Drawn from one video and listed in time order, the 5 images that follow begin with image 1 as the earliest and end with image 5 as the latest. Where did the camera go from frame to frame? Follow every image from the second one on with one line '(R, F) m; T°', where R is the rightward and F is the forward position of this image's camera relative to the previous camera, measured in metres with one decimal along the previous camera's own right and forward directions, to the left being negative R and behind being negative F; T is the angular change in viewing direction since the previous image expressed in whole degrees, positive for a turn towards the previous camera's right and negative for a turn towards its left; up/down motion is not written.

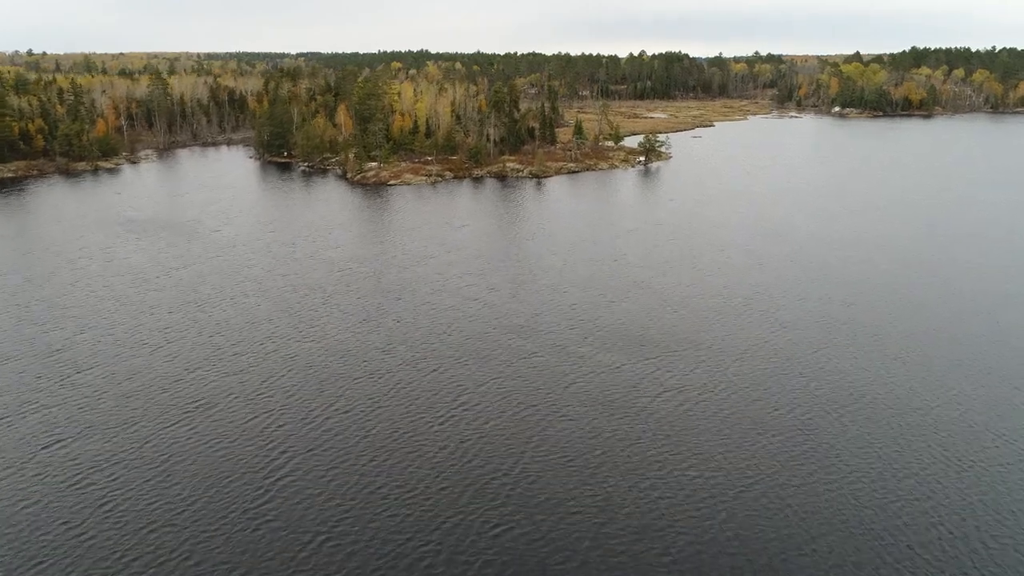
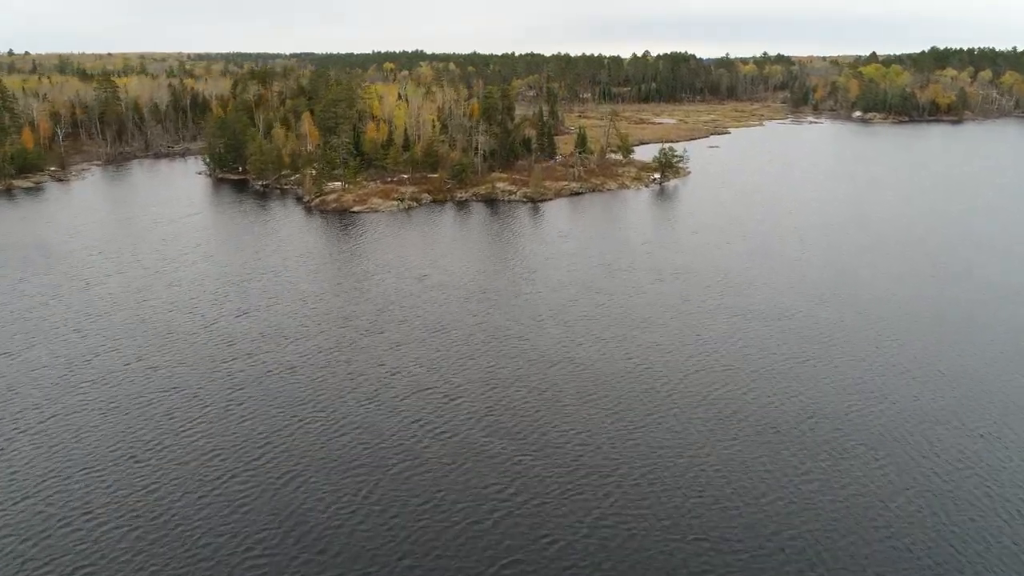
(+1.2, +21.7) m; 0°
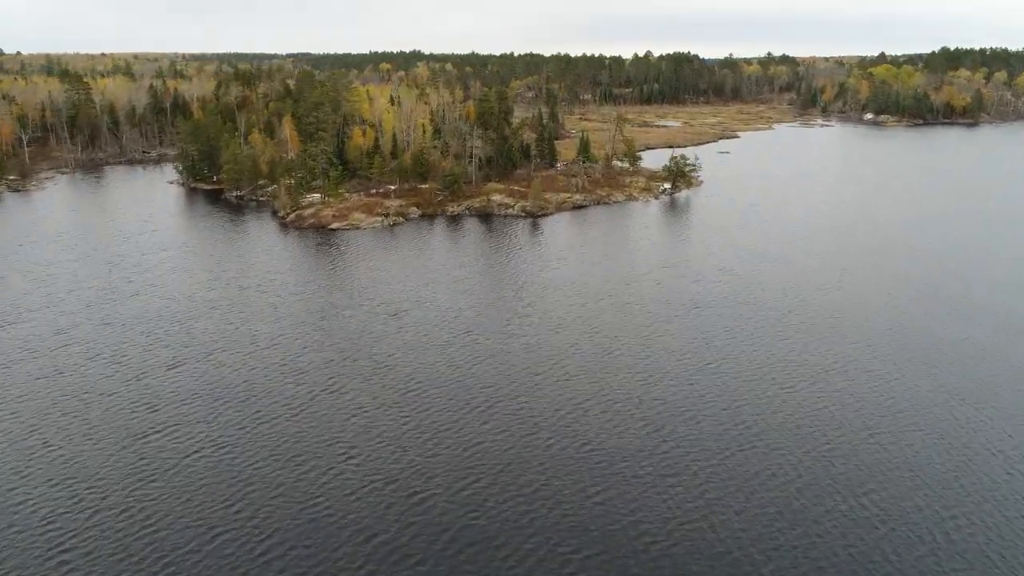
(+0.3, +10.3) m; 0°
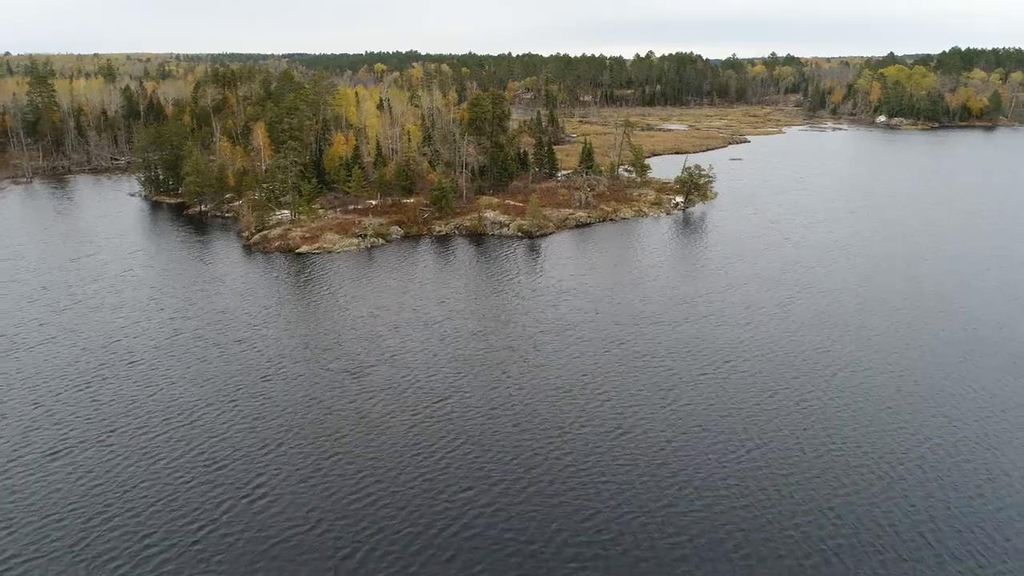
(+0.3, +11.5) m; 0°
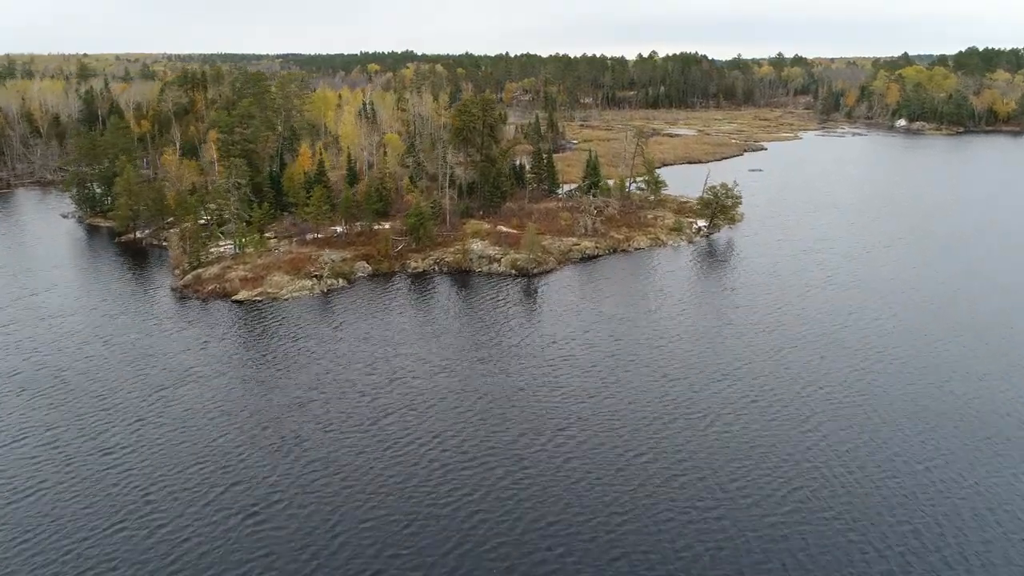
(+0.5, +15.8) m; 0°
